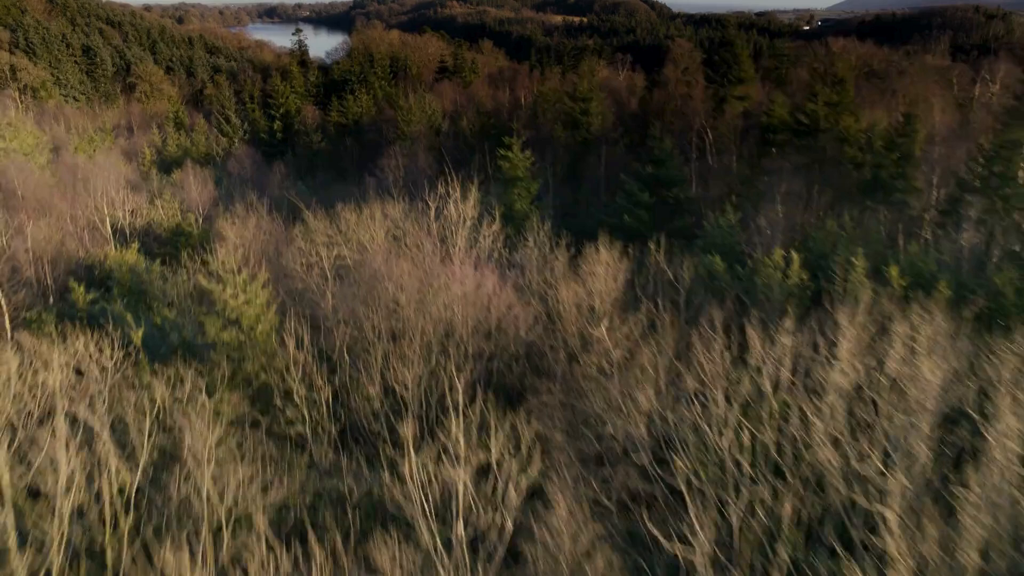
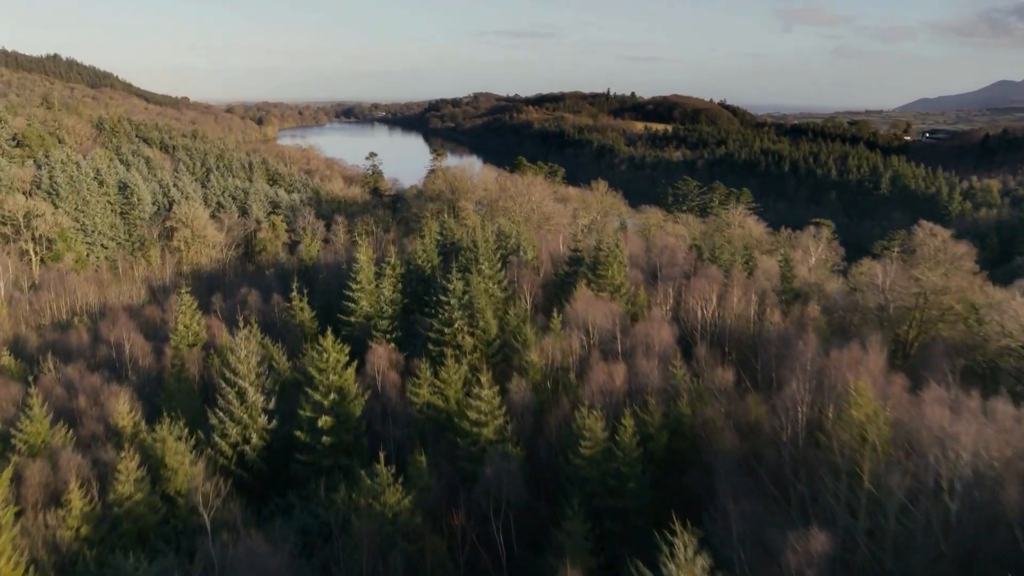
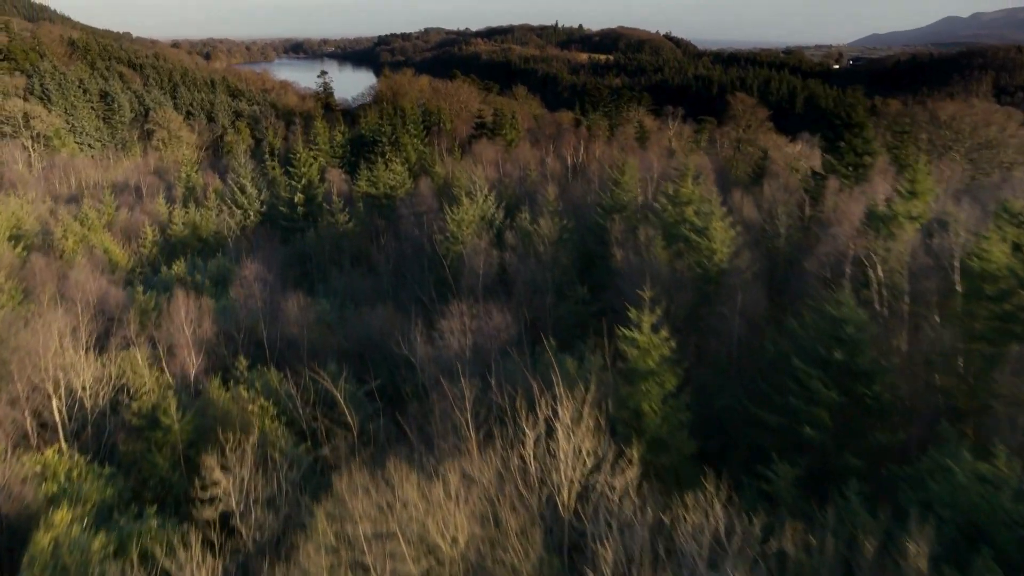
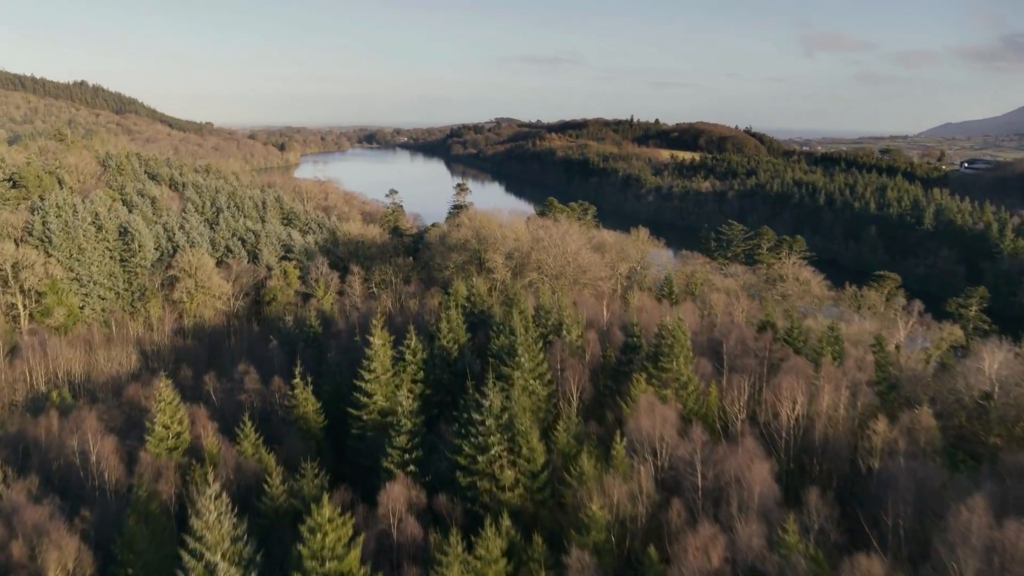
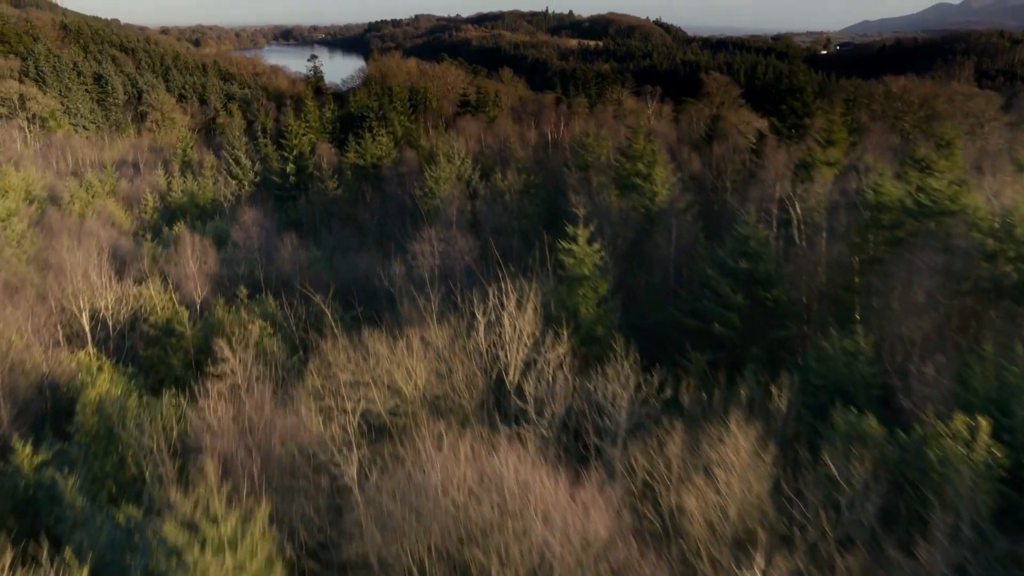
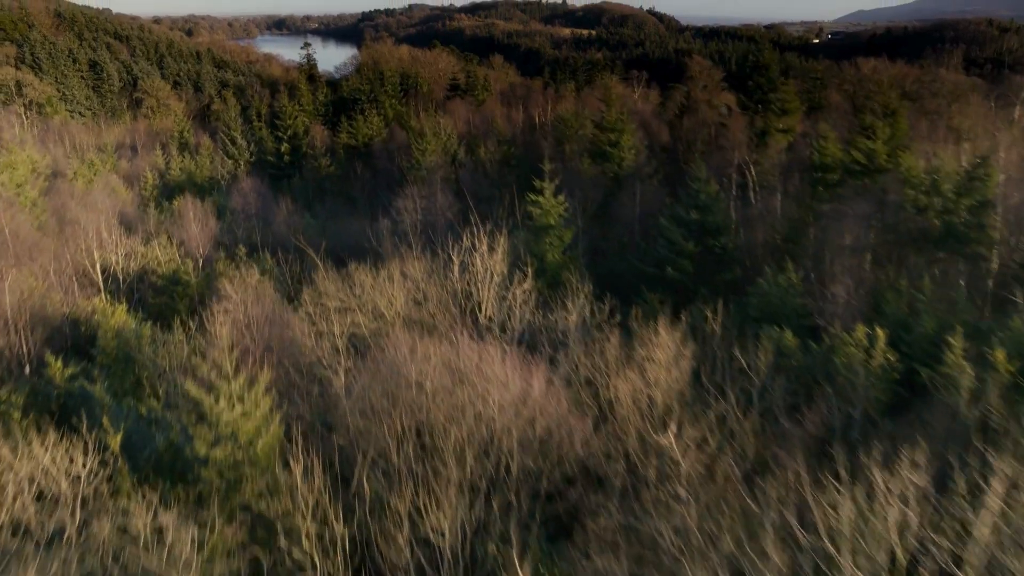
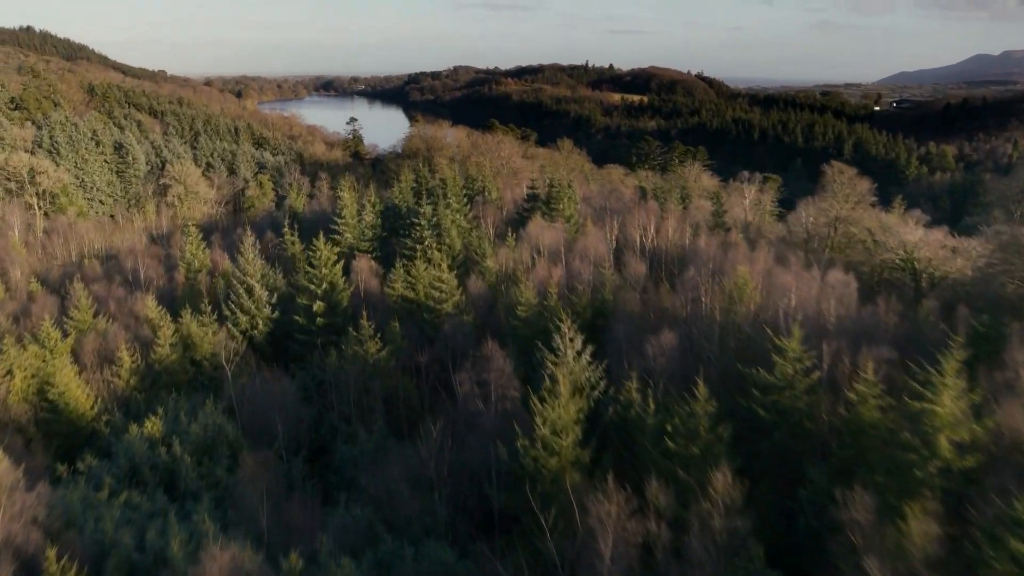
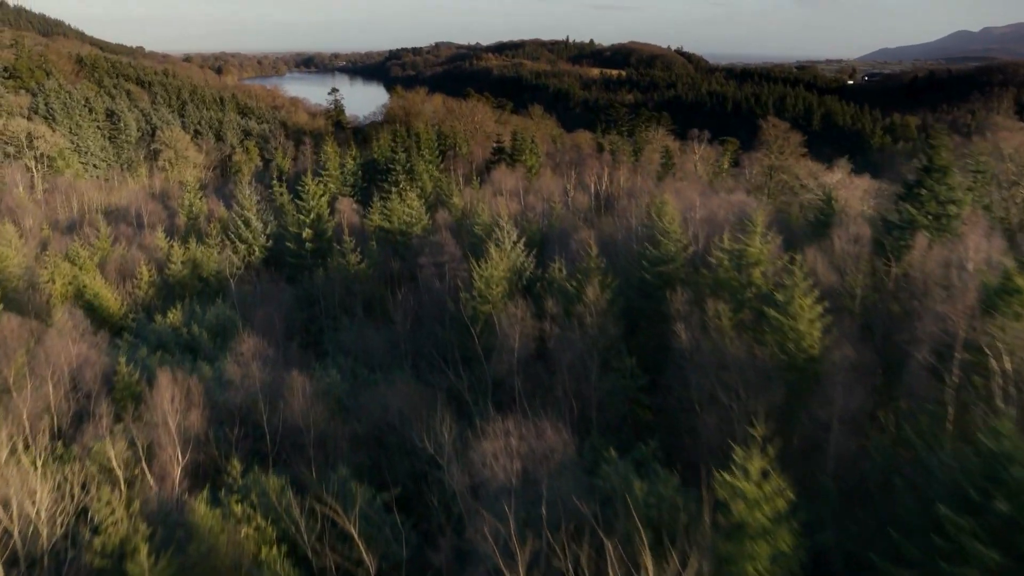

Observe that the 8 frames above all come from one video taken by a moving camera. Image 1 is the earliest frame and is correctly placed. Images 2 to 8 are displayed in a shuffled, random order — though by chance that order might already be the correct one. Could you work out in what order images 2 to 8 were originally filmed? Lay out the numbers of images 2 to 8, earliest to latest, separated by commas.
6, 5, 3, 8, 7, 2, 4
